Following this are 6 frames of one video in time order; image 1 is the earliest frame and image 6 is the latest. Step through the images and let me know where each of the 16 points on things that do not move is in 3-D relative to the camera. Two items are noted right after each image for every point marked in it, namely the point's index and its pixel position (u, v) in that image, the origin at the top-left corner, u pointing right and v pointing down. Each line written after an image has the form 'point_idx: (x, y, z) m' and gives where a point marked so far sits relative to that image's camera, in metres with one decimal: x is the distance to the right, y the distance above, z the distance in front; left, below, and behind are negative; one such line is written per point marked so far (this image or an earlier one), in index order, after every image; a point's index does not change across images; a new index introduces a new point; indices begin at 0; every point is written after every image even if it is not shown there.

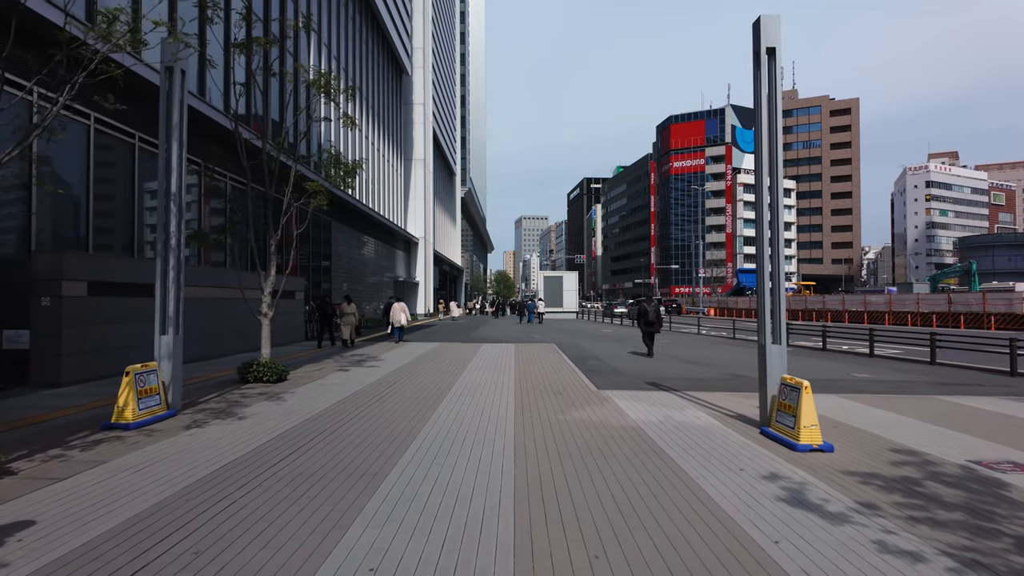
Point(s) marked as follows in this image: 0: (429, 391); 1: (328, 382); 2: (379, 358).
0: (-1.5, -1.9, +12.1) m
1: (-3.4, -1.7, +11.8) m
2: (-3.5, -1.8, +16.7) m
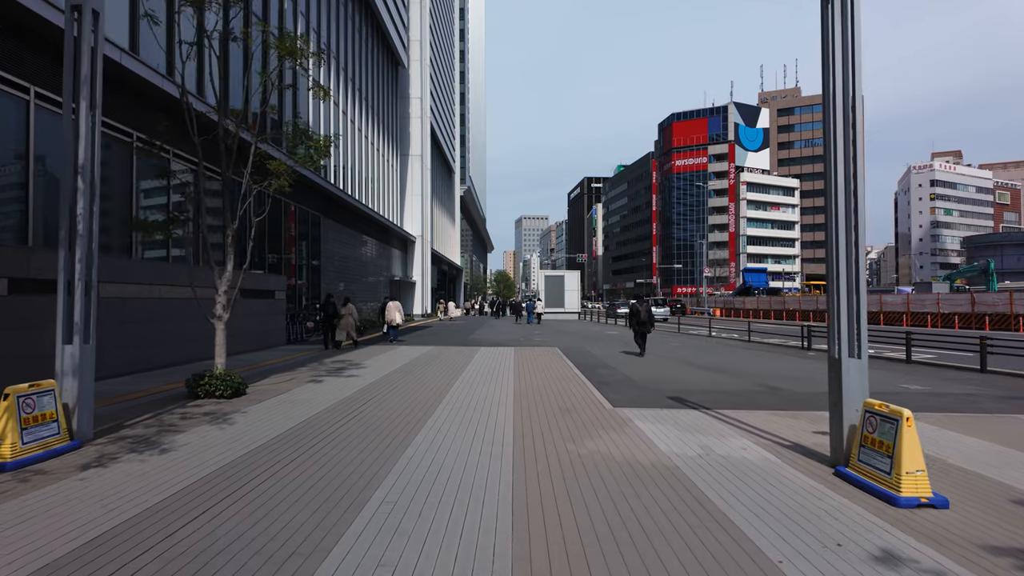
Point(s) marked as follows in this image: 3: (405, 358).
0: (-1.5, -1.9, +10.3) m
1: (-3.4, -1.7, +10.1) m
2: (-3.5, -1.8, +15.0) m
3: (-3.0, -2.0, +17.9) m
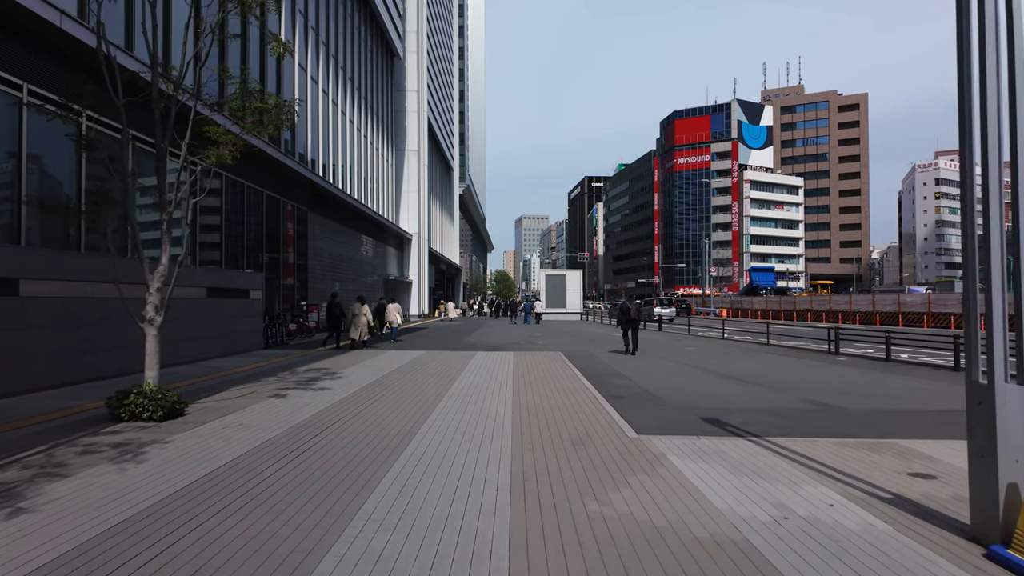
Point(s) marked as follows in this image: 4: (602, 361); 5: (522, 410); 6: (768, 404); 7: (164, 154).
0: (-1.6, -1.8, +8.5) m
1: (-3.4, -1.7, +8.2) m
2: (-3.5, -1.8, +13.1) m
3: (-3.0, -1.9, +16.0) m
4: (+2.4, -1.9, +16.8) m
5: (+0.1, -1.8, +9.3) m
6: (+3.8, -1.7, +9.5) m
7: (-4.6, +1.8, +8.4) m
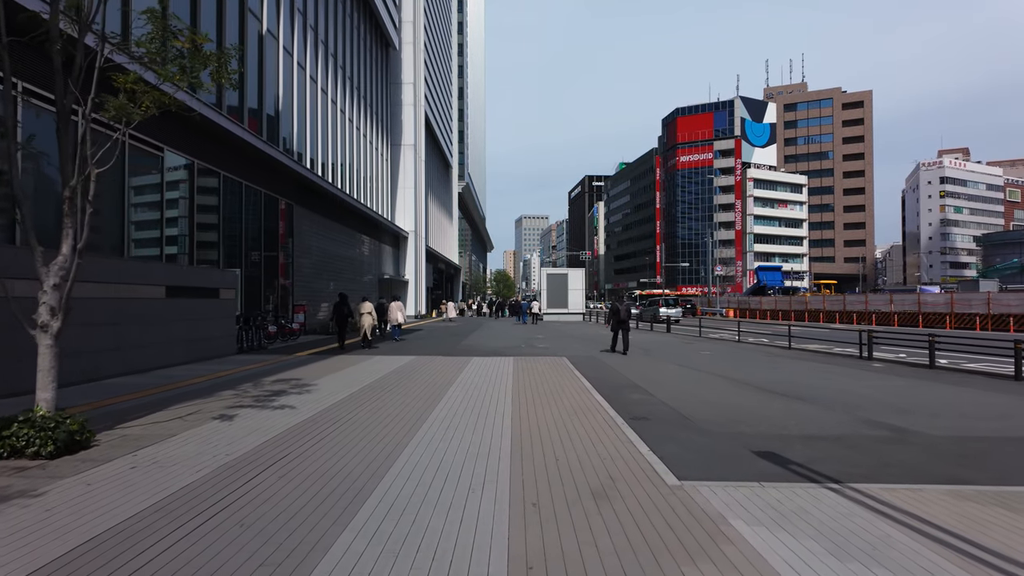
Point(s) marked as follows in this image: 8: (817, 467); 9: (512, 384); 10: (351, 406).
0: (-1.6, -1.8, +6.7) m
1: (-3.5, -1.6, +6.4) m
2: (-3.5, -1.7, +11.3) m
3: (-3.1, -1.9, +14.2) m
4: (+2.3, -1.9, +15.0) m
5: (+0.1, -1.8, +7.5) m
6: (+3.8, -1.7, +7.7) m
7: (-4.6, +1.8, +6.6) m
8: (+2.8, -1.6, +5.9) m
9: (0.0, -2.0, +13.2) m
10: (-2.4, -1.8, +9.5) m
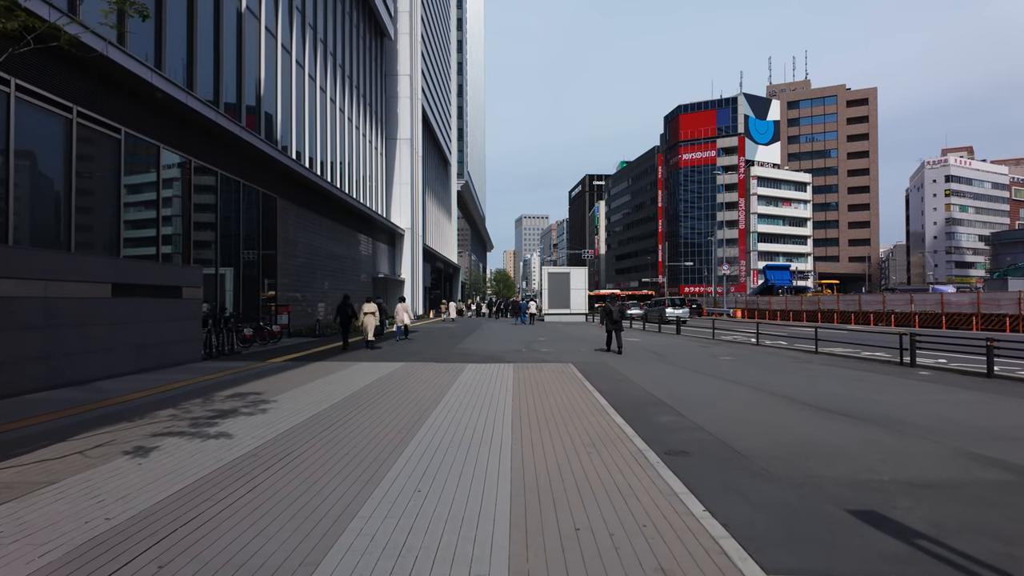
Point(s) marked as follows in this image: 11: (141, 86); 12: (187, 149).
0: (-1.6, -1.7, +4.8) m
1: (-3.5, -1.6, +4.6) m
2: (-3.5, -1.7, +9.5) m
3: (-3.1, -1.8, +12.4) m
4: (+2.3, -1.8, +13.1) m
5: (+0.1, -1.7, +5.6) m
6: (+3.8, -1.6, +5.8) m
7: (-4.6, +1.8, +4.7) m
8: (+2.8, -1.6, +4.0) m
9: (0.0, -1.9, +11.3) m
10: (-2.4, -1.7, +7.6) m
11: (-9.3, +5.1, +16.0) m
12: (-10.1, +4.3, +20.4) m
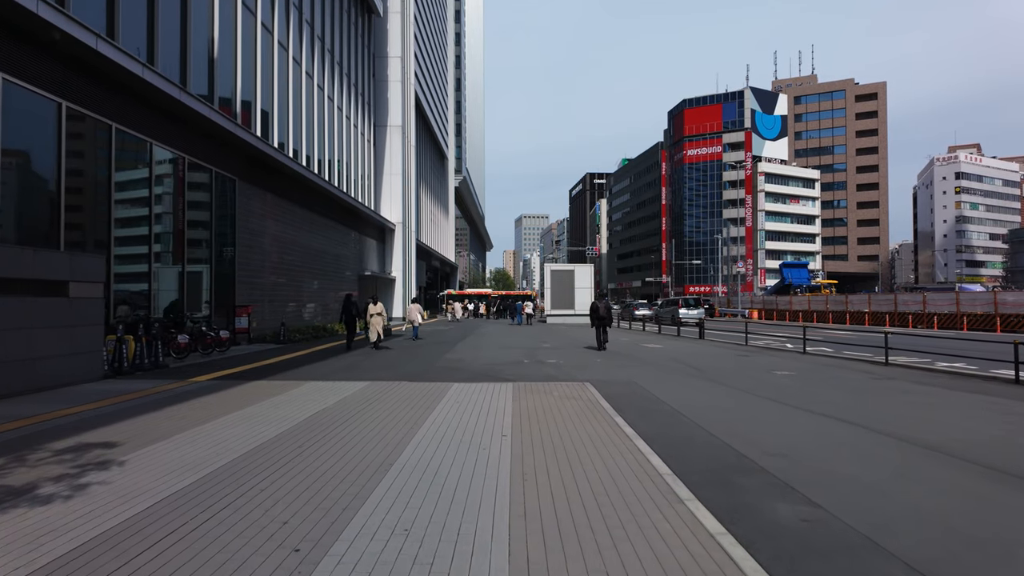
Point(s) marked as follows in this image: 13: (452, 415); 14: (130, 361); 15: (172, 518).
0: (-1.6, -1.7, +1.2) m
1: (-3.5, -1.5, +0.9) m
2: (-3.6, -1.6, +5.8) m
3: (-3.1, -1.8, +8.7) m
4: (+2.3, -1.7, +9.5) m
5: (+0.1, -1.6, +2.0) m
6: (+3.8, -1.6, +2.2) m
7: (-4.6, +1.9, +1.1) m
8: (+2.8, -1.5, +0.4) m
9: (0.0, -1.8, +7.7) m
10: (-2.4, -1.7, +4.0) m
11: (-9.3, +5.1, +12.4) m
12: (-10.2, +4.4, +16.8) m
13: (-0.9, -1.9, +7.6) m
14: (-7.7, -1.5, +13.1) m
15: (-2.5, -1.7, +4.8) m
